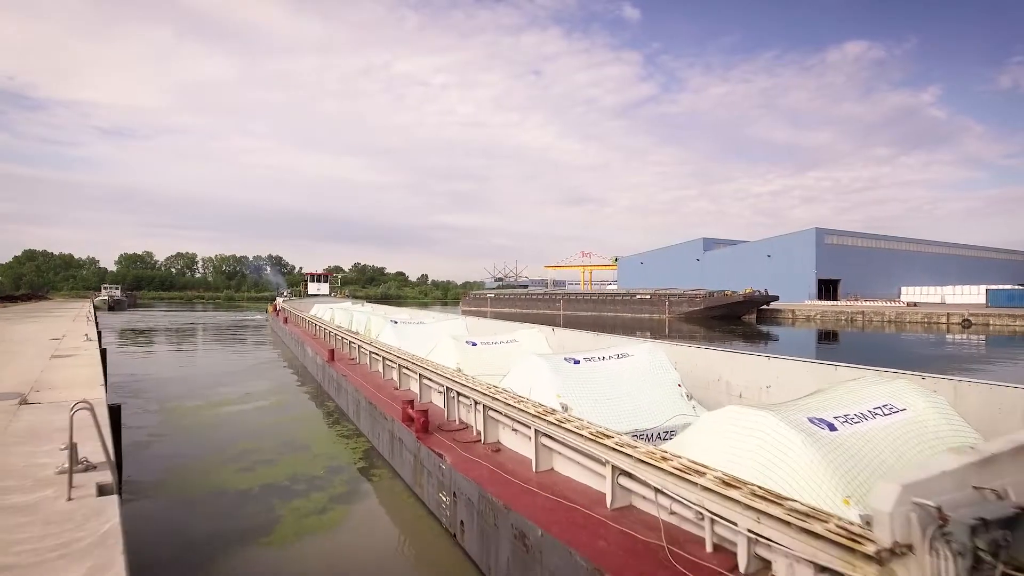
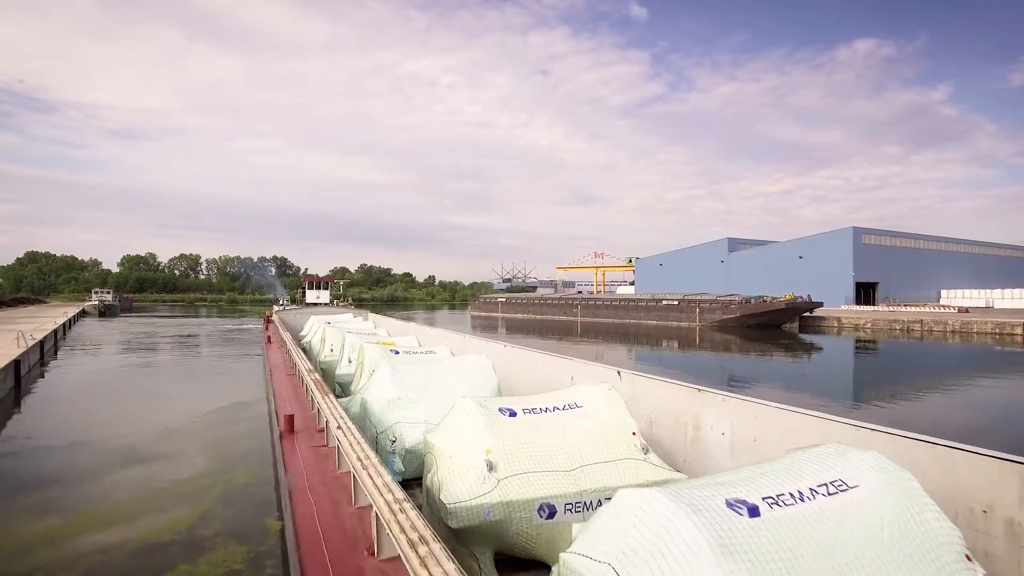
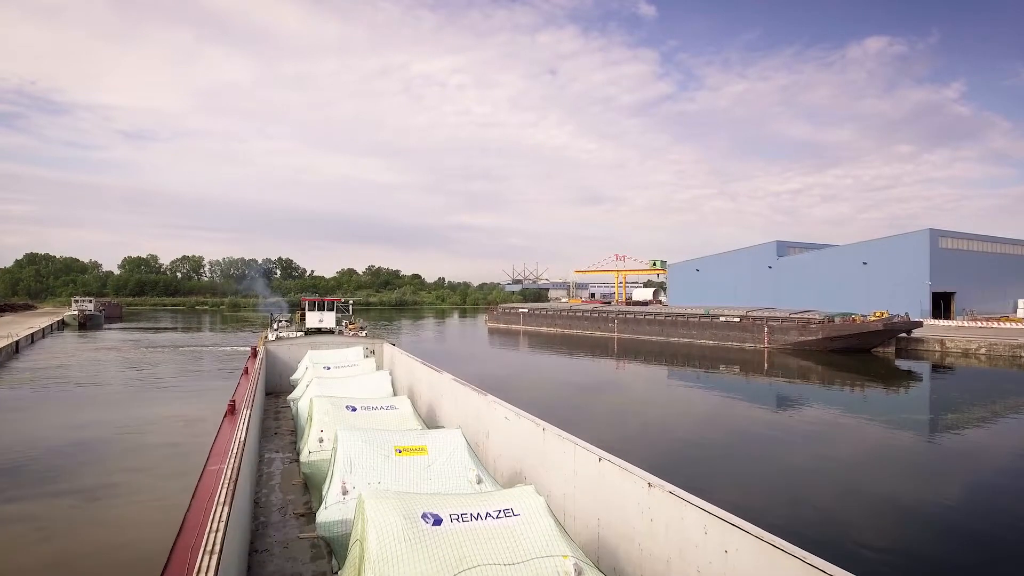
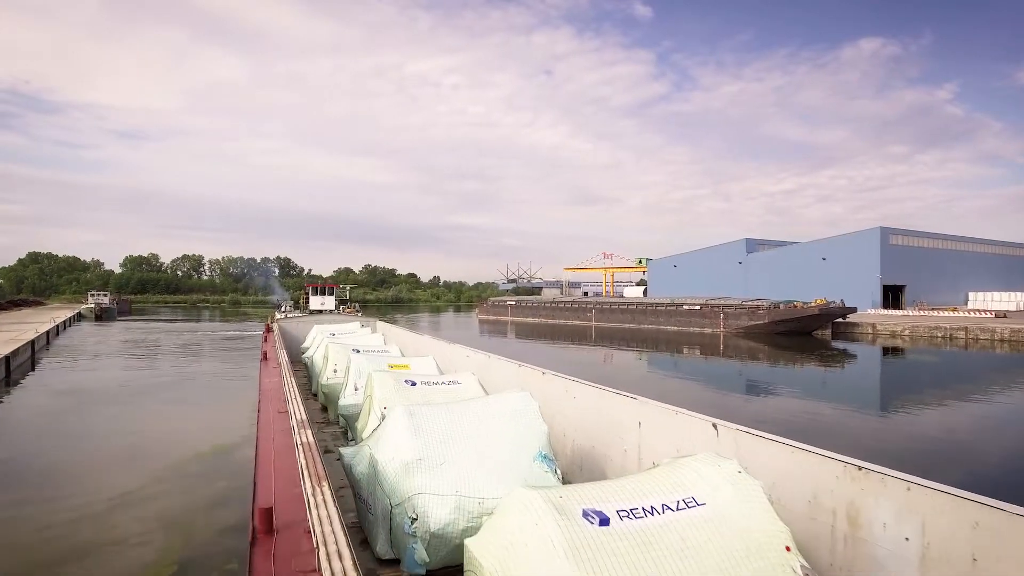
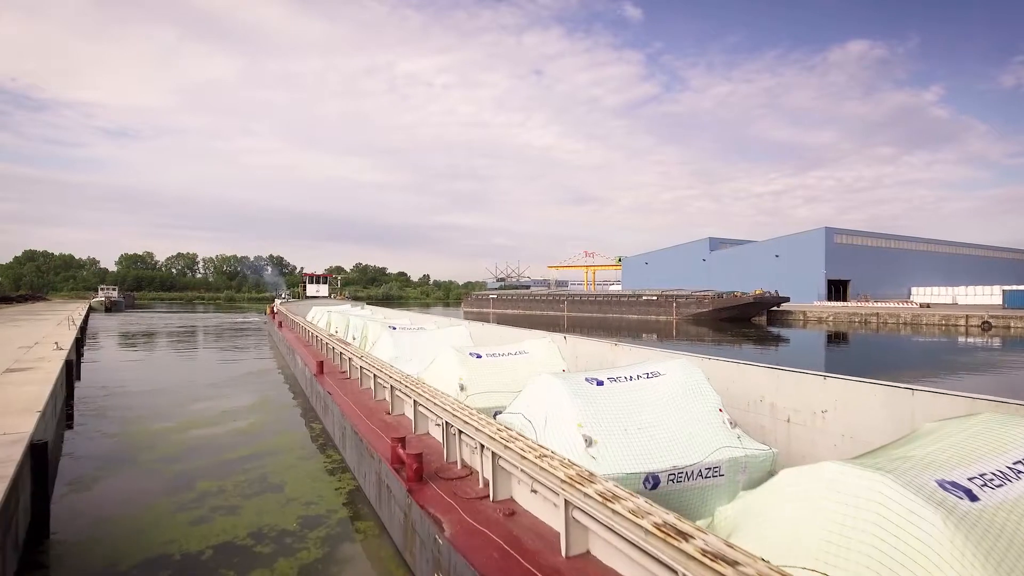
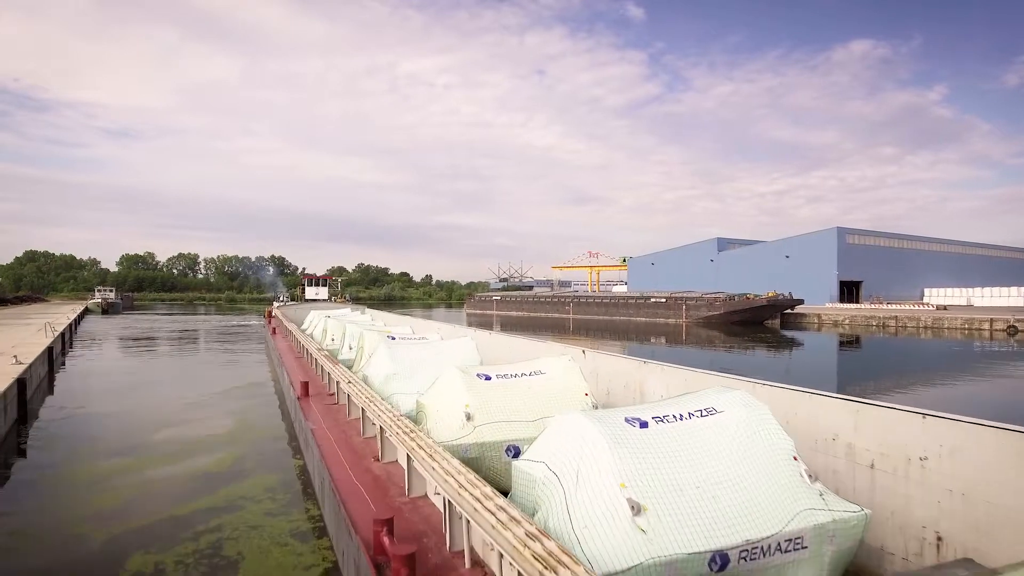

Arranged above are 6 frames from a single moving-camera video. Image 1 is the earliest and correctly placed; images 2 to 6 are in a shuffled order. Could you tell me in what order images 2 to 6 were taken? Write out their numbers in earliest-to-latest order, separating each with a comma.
5, 6, 2, 4, 3
